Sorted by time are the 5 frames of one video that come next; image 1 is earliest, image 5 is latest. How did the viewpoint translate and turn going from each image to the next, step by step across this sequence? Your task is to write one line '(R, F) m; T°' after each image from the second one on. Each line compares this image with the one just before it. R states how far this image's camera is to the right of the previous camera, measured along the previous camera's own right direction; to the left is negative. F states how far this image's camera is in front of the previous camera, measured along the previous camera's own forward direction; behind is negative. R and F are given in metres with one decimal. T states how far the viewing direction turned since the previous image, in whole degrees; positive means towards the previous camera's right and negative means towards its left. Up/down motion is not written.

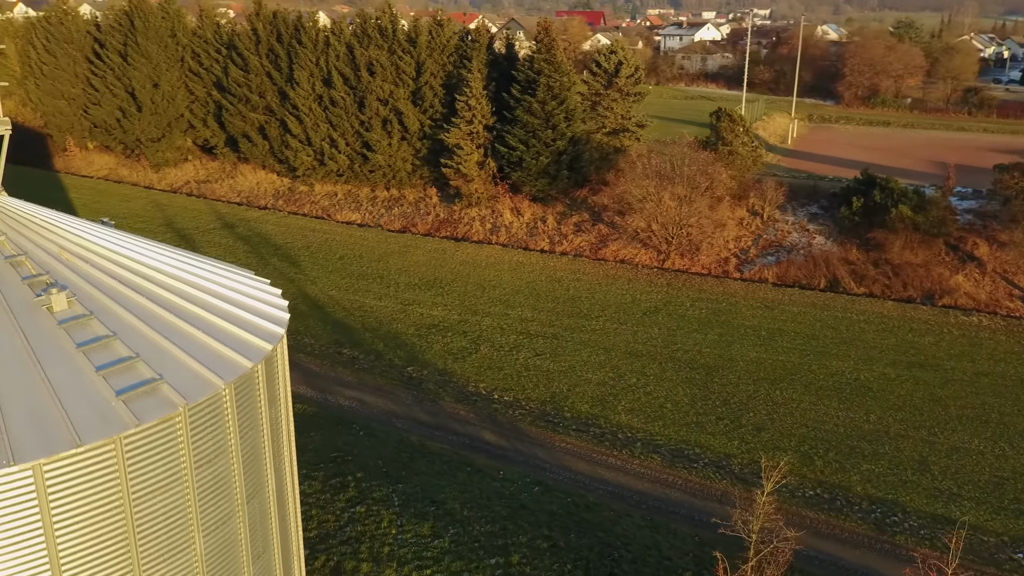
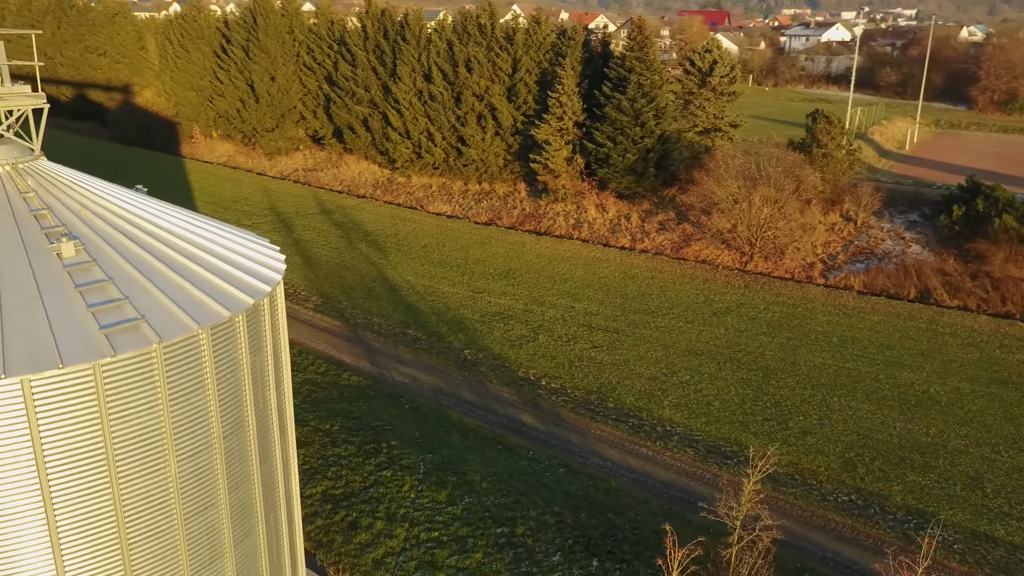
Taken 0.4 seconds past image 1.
(+1.3, -0.4) m; -8°
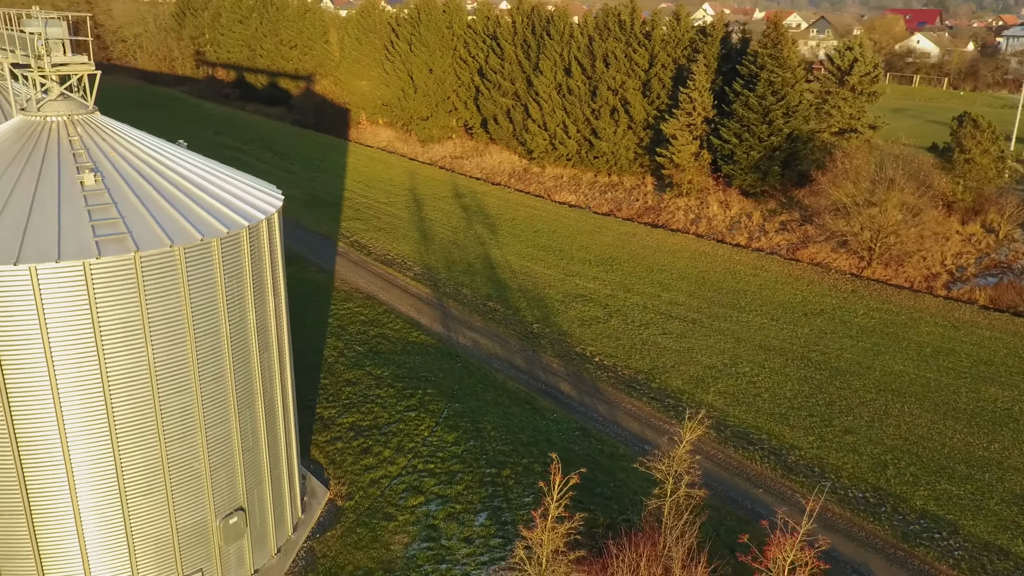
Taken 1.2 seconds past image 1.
(+2.6, -0.8) m; -13°
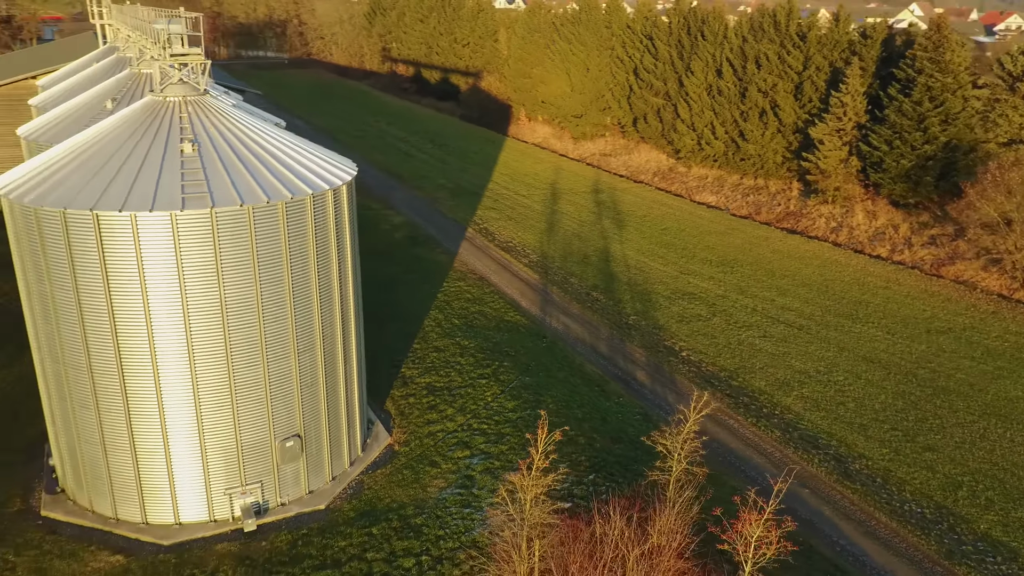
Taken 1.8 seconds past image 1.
(+1.9, -0.7) m; -12°
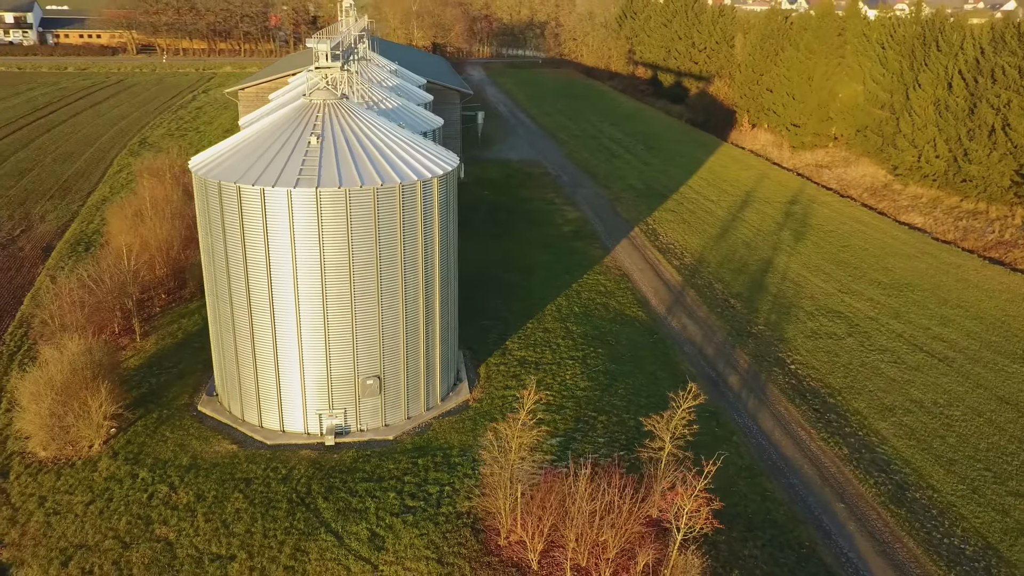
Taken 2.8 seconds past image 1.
(+3.3, -1.3) m; -18°
